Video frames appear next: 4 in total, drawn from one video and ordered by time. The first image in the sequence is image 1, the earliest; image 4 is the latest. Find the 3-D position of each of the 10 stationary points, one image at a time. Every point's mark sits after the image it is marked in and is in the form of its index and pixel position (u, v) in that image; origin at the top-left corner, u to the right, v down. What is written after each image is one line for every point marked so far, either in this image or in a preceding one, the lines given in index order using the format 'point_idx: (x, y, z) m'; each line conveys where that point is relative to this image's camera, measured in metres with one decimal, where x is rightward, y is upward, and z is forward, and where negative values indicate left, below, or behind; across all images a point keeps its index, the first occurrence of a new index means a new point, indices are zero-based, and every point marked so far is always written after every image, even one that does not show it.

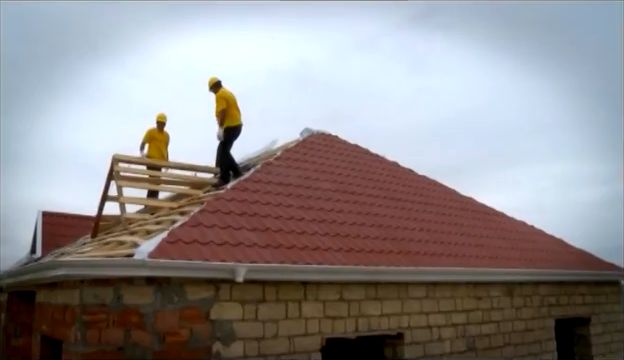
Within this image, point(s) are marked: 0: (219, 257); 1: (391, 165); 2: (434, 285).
0: (-1.0, -0.8, +6.1) m
1: (+1.5, +0.3, +11.2) m
2: (+1.7, -1.4, +8.1) m
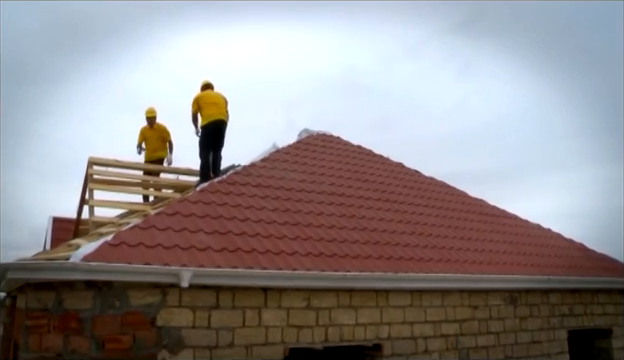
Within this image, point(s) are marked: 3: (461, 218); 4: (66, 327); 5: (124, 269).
0: (-1.5, -0.8, +5.8) m
1: (+1.5, +0.2, +10.7) m
2: (+1.4, -1.4, +7.6) m
3: (+2.4, -0.6, +9.5) m
4: (-2.3, -1.4, +5.6) m
5: (-1.7, -0.8, +5.5) m
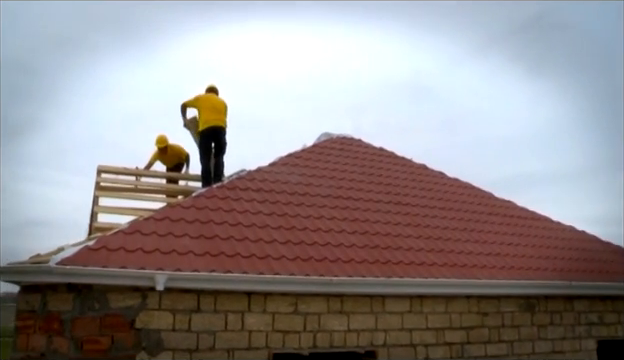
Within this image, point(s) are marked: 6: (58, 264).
0: (-1.7, -0.8, +5.9) m
1: (+1.9, +0.2, +10.4) m
2: (+1.3, -1.5, +7.3) m
3: (+2.6, -0.6, +9.1) m
4: (-2.6, -1.5, +5.9) m
5: (-2.0, -0.9, +5.7) m
6: (-2.4, -0.8, +5.7) m
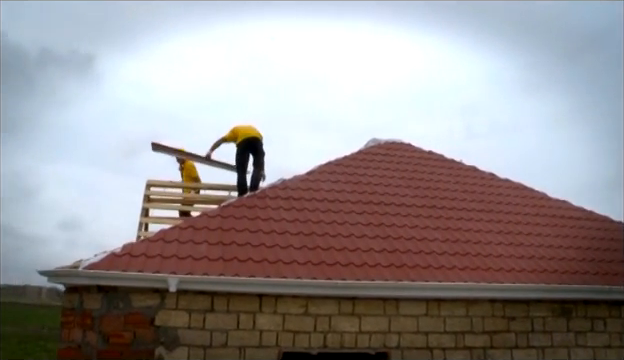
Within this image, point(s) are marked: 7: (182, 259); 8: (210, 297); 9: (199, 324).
0: (-1.7, -1.0, +6.7) m
1: (+2.7, +0.2, +10.3) m
2: (+1.6, -1.5, +7.3) m
3: (+3.1, -0.6, +8.8) m
4: (-2.6, -1.6, +6.8) m
5: (-2.1, -1.0, +6.5) m
6: (-2.5, -1.0, +6.5) m
7: (-1.5, -0.9, +6.9) m
8: (-1.2, -1.3, +6.9) m
9: (-1.3, -1.6, +6.8) m
